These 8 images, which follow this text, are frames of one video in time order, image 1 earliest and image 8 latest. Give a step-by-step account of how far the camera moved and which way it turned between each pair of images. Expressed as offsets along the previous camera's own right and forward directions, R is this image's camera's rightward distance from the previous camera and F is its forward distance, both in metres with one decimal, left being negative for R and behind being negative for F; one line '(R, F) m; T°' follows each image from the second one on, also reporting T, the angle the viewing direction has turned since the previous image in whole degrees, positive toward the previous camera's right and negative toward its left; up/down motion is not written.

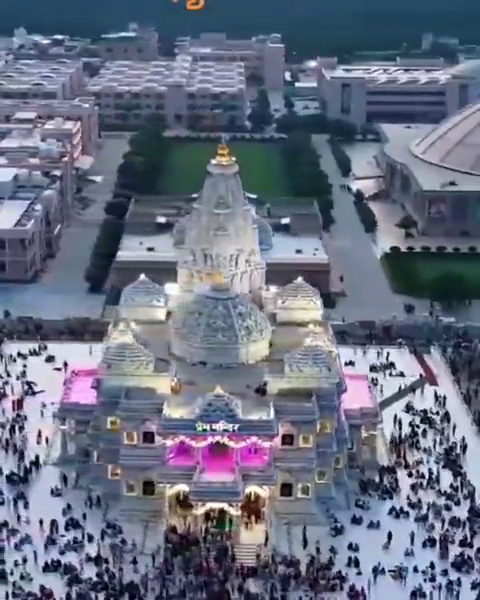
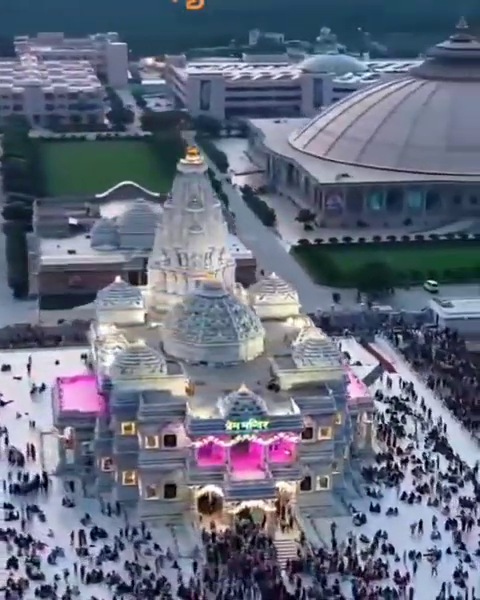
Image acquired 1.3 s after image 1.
(-7.2, +0.6) m; +11°
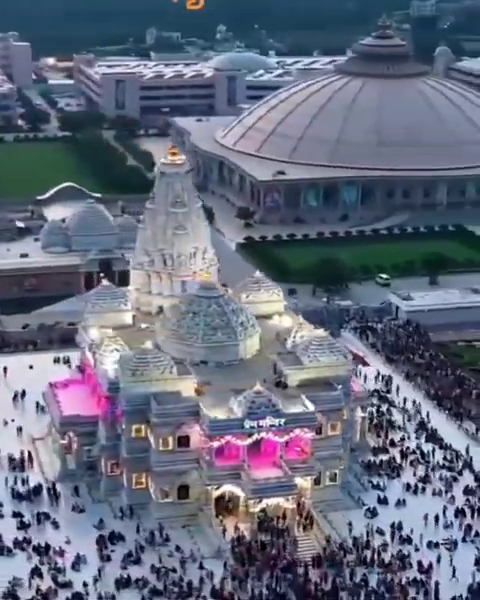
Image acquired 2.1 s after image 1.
(-4.3, +0.2) m; +6°
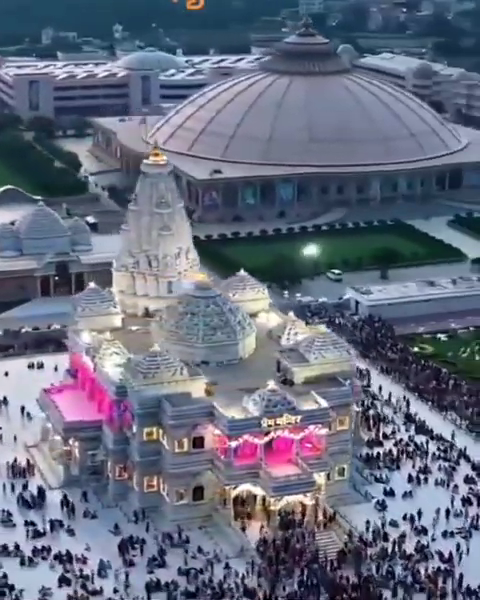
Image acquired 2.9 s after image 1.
(-4.4, +0.2) m; +6°
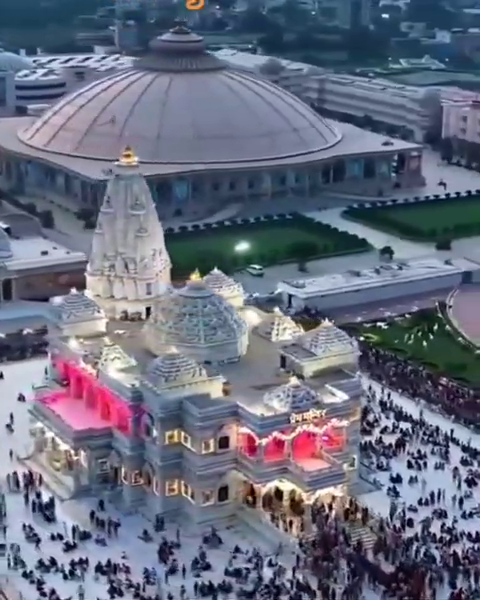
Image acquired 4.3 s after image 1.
(-7.2, +0.6) m; +11°
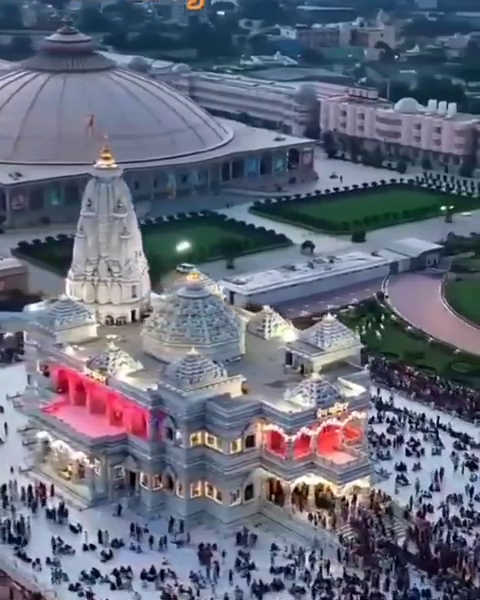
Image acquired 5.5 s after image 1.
(-6.5, +0.5) m; +10°
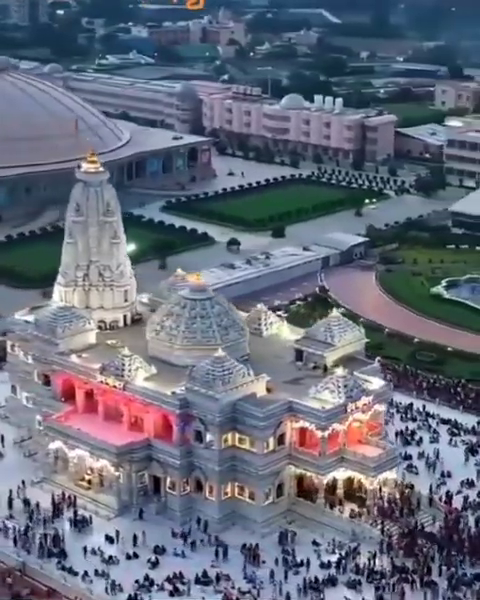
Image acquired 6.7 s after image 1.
(-6.5, +0.5) m; +9°
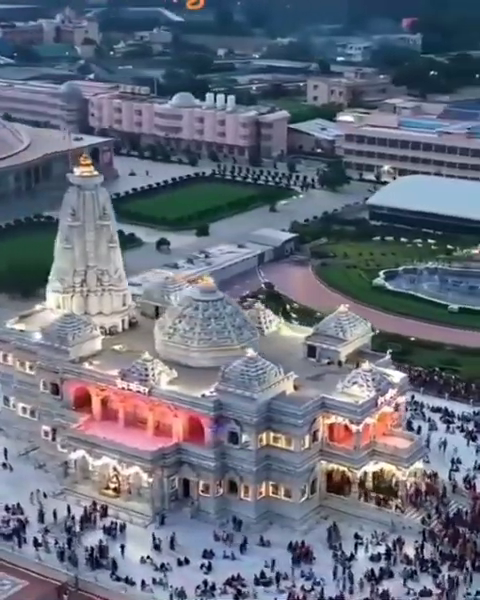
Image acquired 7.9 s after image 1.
(-6.4, +0.6) m; +9°
